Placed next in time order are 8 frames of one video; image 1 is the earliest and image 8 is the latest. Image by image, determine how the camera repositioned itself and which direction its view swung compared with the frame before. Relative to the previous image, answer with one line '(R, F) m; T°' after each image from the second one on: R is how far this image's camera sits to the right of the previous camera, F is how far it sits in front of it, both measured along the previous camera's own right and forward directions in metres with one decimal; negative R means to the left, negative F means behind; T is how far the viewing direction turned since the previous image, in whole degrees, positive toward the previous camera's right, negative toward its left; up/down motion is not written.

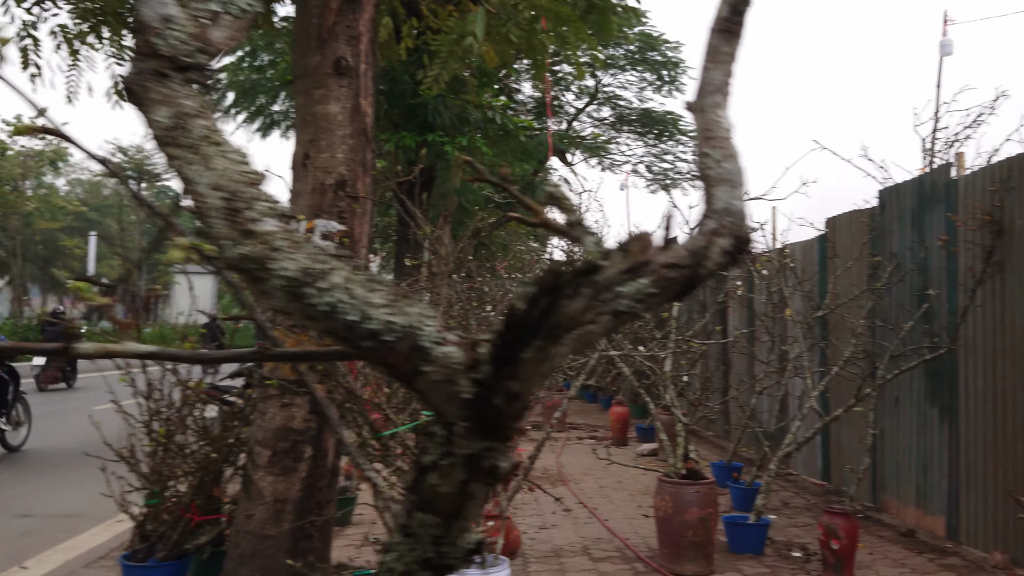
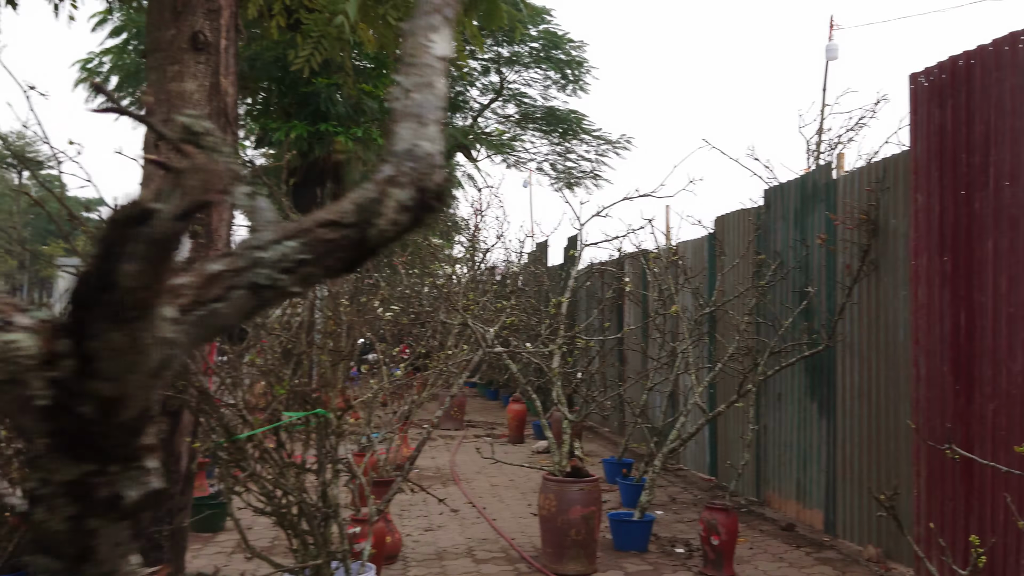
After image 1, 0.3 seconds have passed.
(+0.1, +0.1) m; +6°
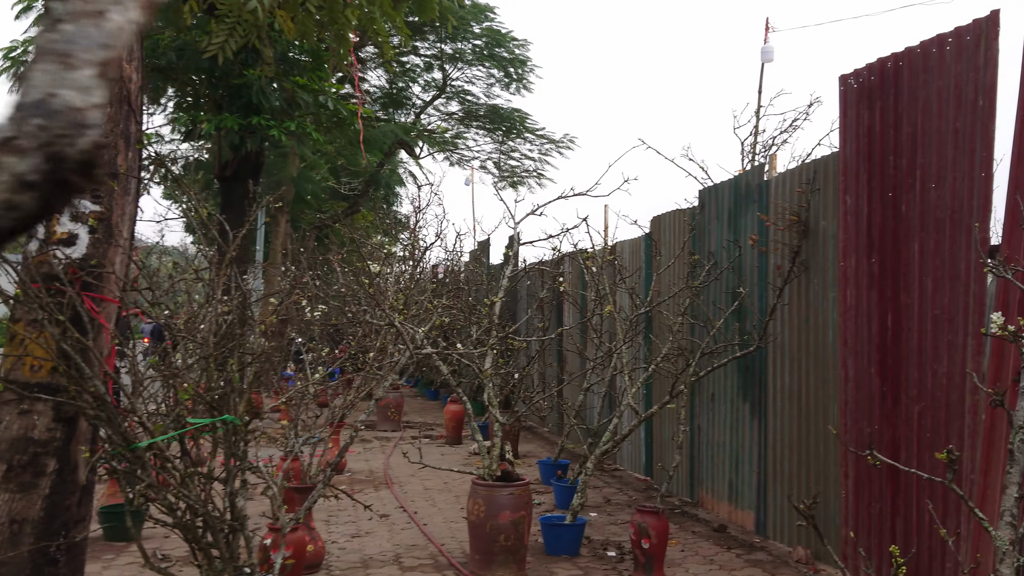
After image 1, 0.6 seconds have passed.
(+0.1, +0.1) m; +4°
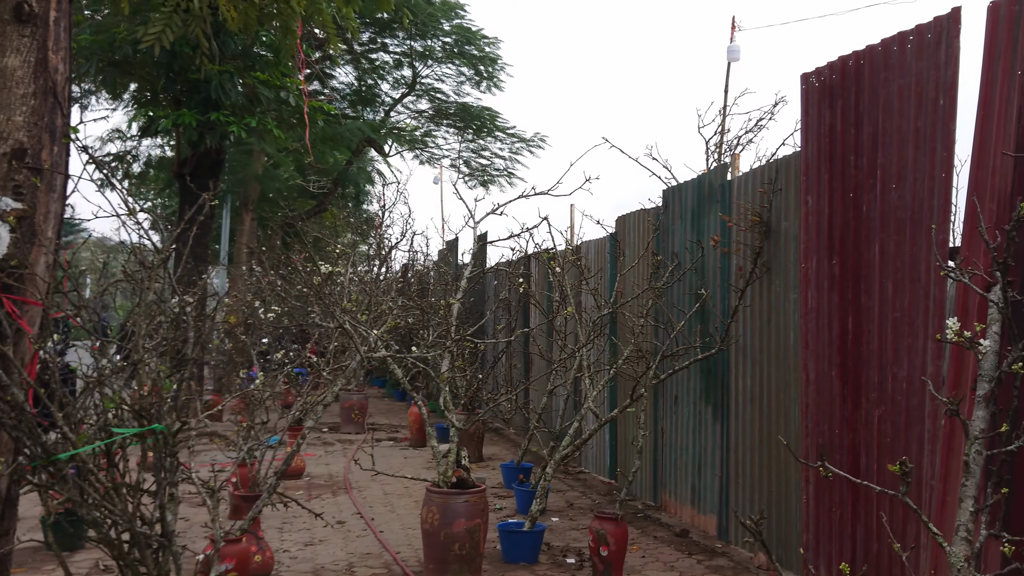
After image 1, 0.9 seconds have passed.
(+0.1, +0.1) m; +2°
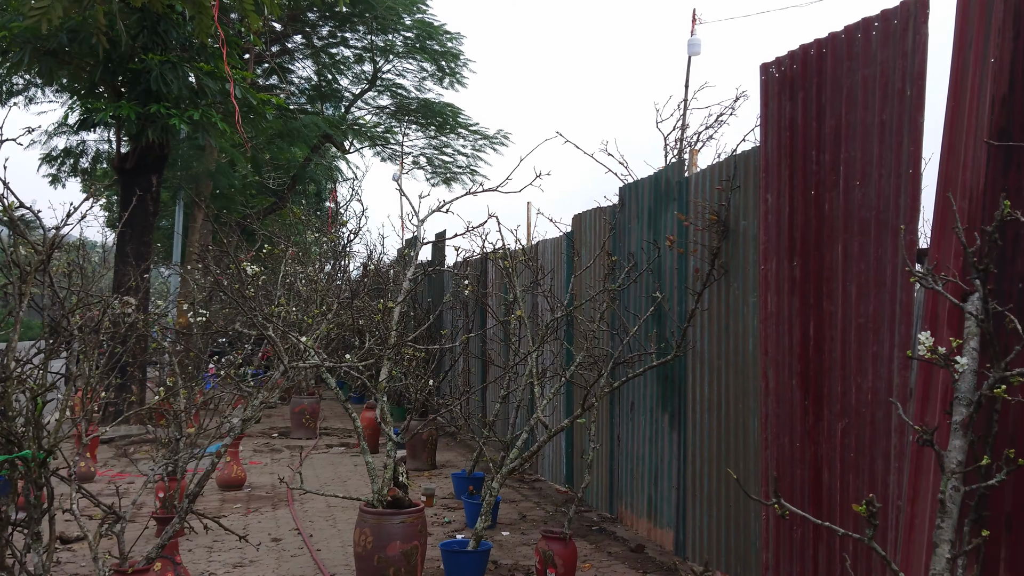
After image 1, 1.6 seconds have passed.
(+0.1, +0.3) m; +2°
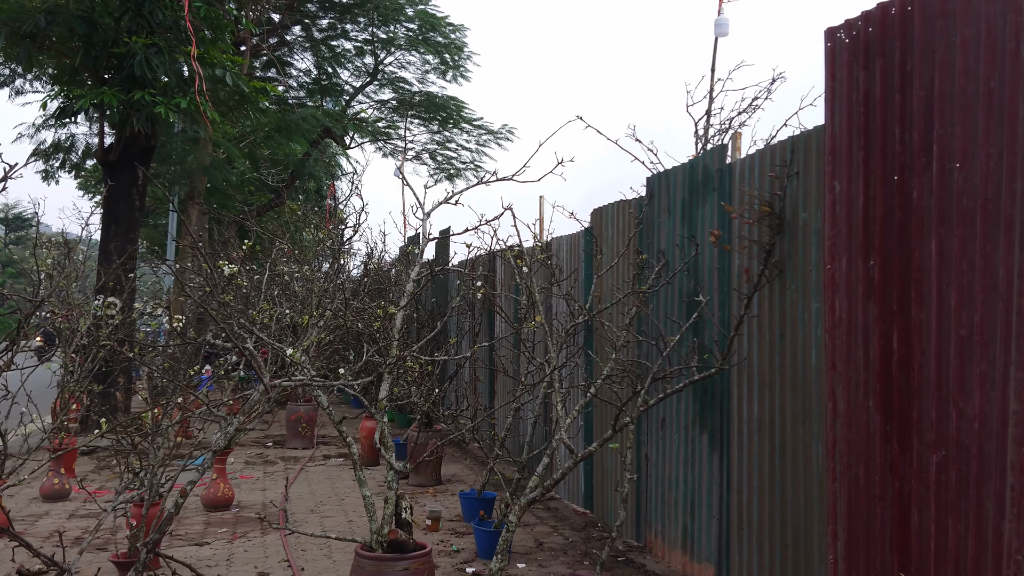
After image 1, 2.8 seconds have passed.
(-0.1, +0.7) m; 0°
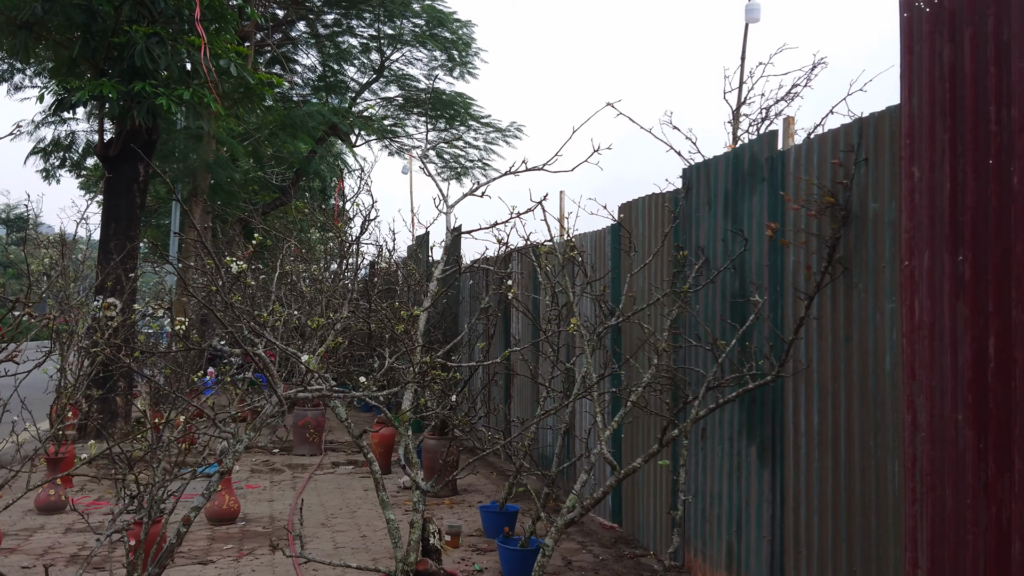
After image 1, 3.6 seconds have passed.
(-0.1, +0.4) m; 0°
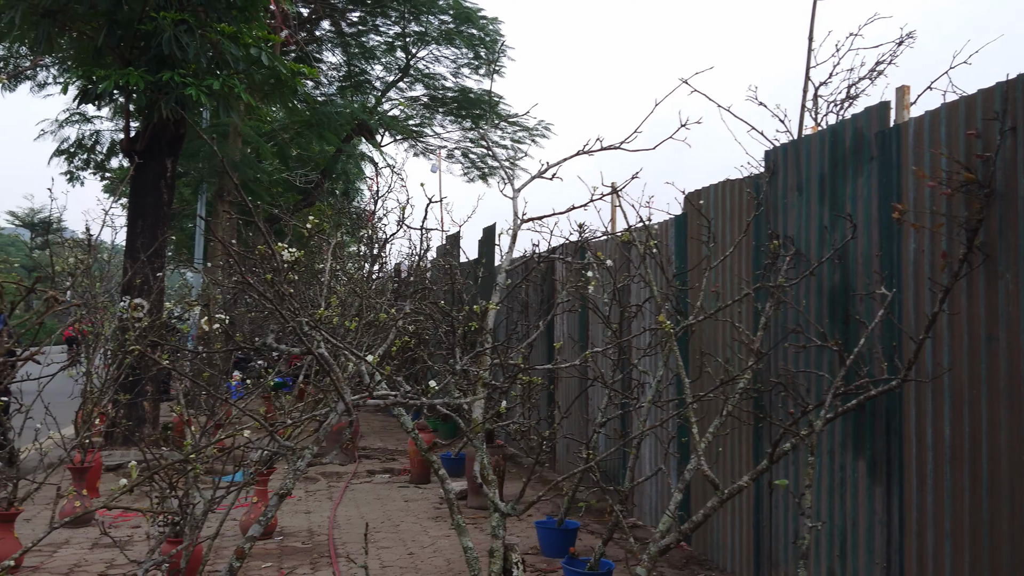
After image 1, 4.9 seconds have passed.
(-0.3, +0.5) m; -1°
